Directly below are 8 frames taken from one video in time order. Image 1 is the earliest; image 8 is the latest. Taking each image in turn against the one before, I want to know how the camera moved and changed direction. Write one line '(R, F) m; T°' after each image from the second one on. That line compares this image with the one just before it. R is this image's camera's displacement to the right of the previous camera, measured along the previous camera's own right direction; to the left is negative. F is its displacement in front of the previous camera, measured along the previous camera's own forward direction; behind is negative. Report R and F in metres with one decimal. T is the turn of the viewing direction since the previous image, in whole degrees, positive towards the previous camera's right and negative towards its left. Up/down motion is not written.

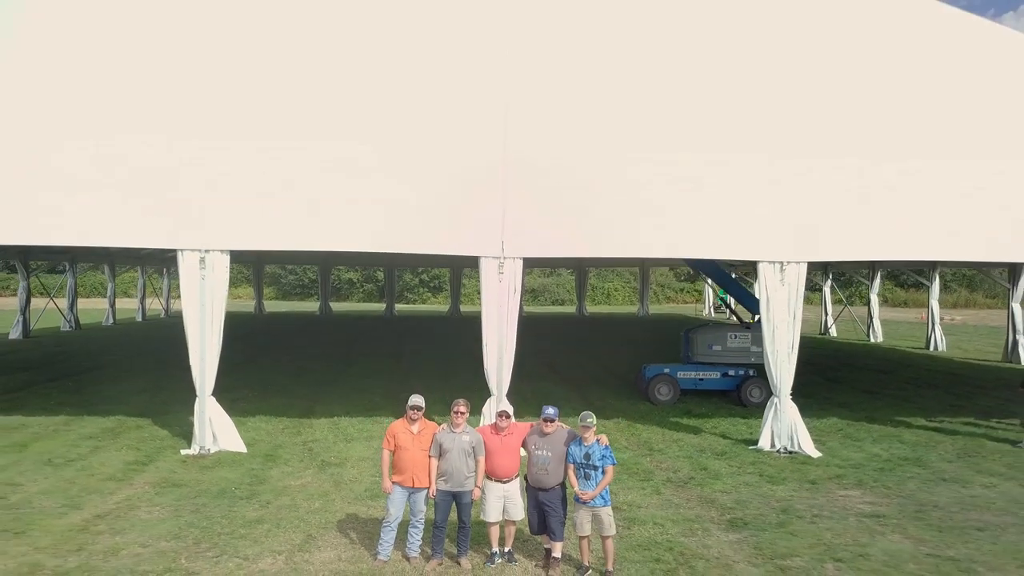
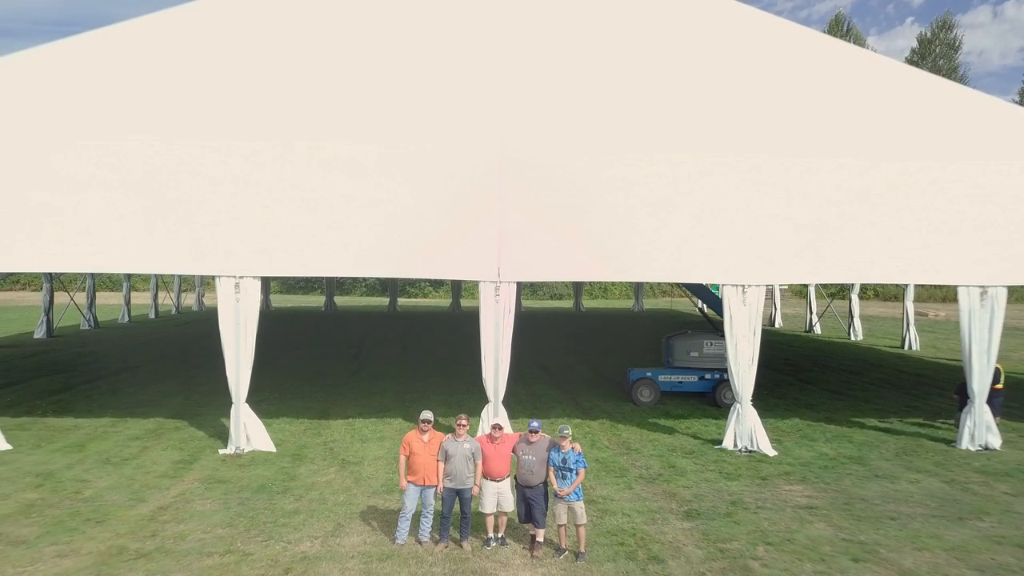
(+0.1, -1.1) m; 0°
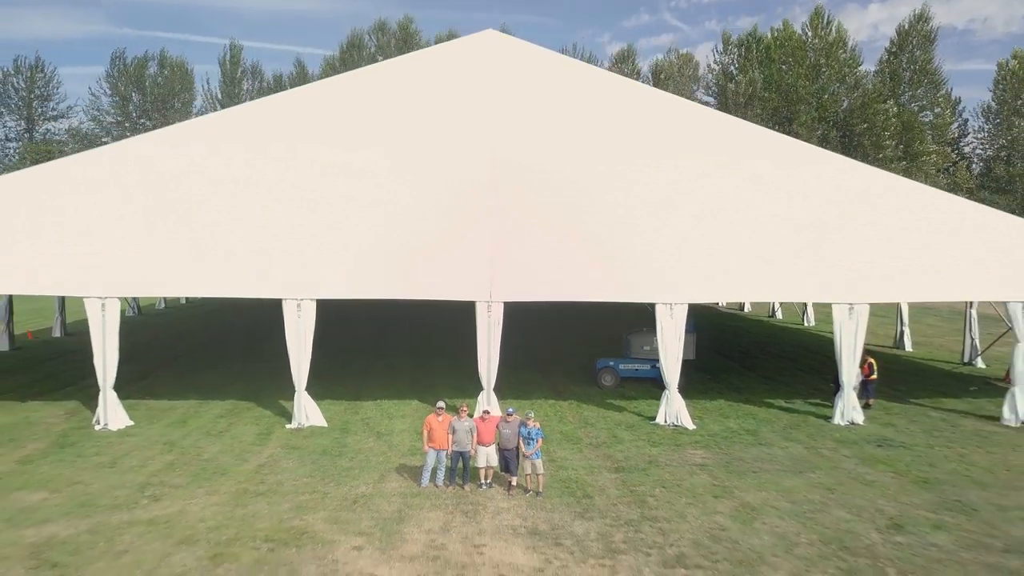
(+0.2, -3.2) m; 0°
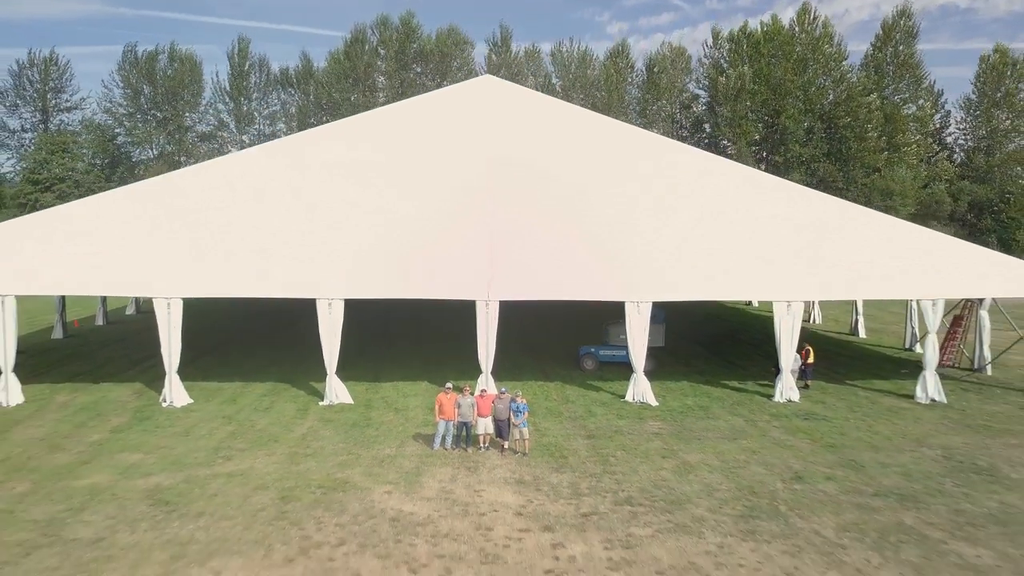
(+0.1, -2.5) m; 0°
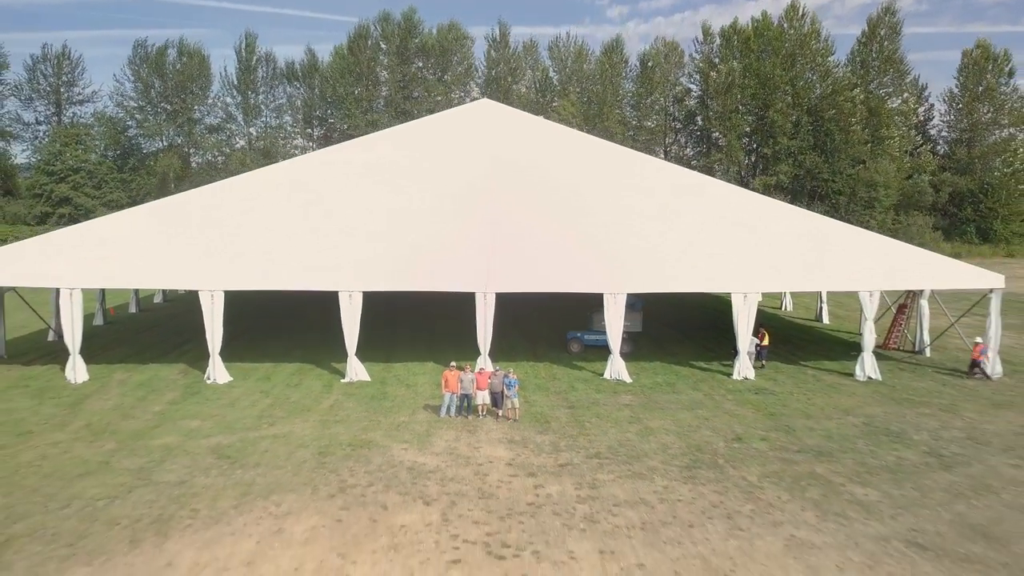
(+0.1, -2.4) m; 0°
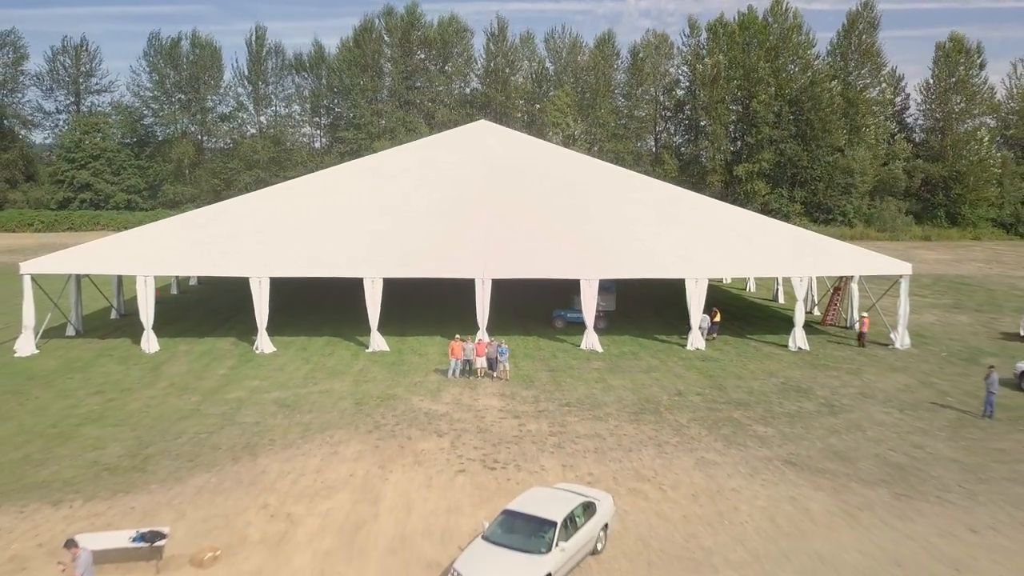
(+0.2, -3.8) m; 0°
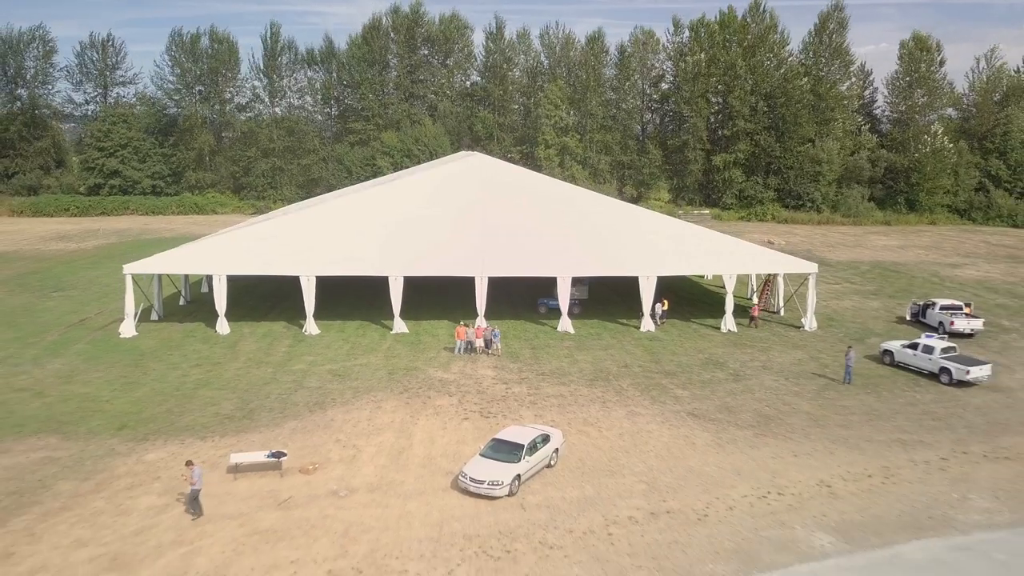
(+0.3, -6.0) m; 0°
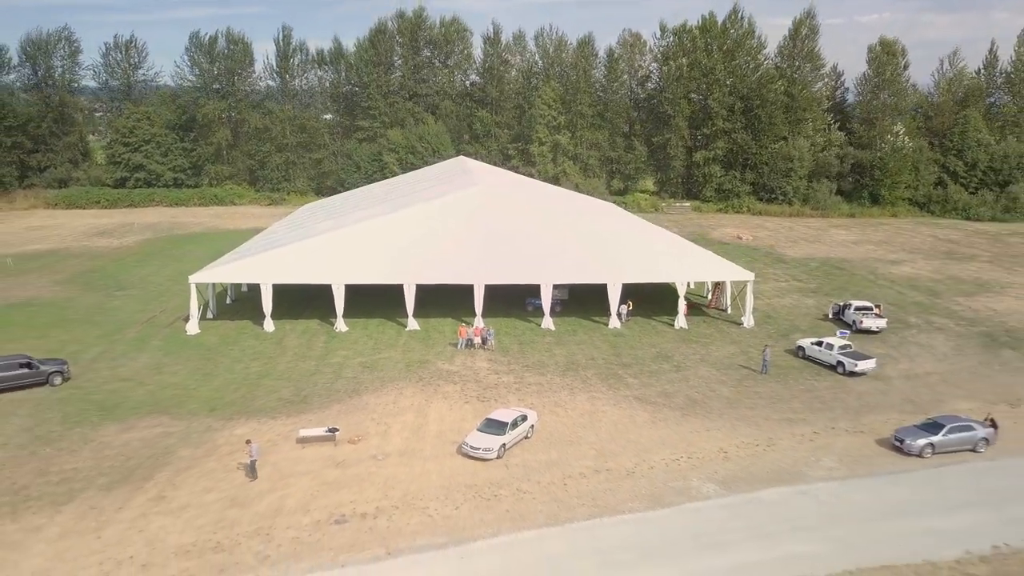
(+0.3, -6.1) m; 0°
